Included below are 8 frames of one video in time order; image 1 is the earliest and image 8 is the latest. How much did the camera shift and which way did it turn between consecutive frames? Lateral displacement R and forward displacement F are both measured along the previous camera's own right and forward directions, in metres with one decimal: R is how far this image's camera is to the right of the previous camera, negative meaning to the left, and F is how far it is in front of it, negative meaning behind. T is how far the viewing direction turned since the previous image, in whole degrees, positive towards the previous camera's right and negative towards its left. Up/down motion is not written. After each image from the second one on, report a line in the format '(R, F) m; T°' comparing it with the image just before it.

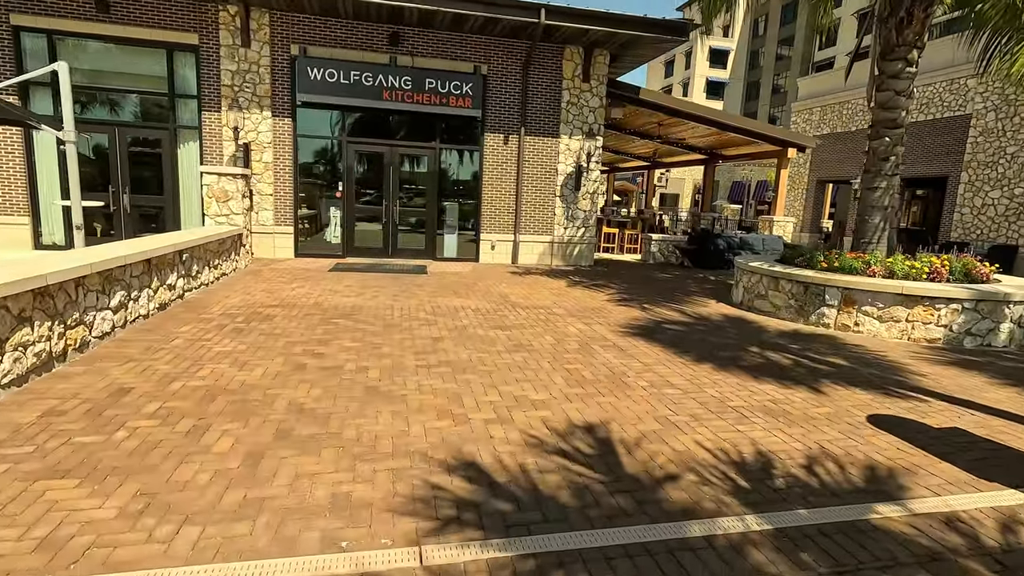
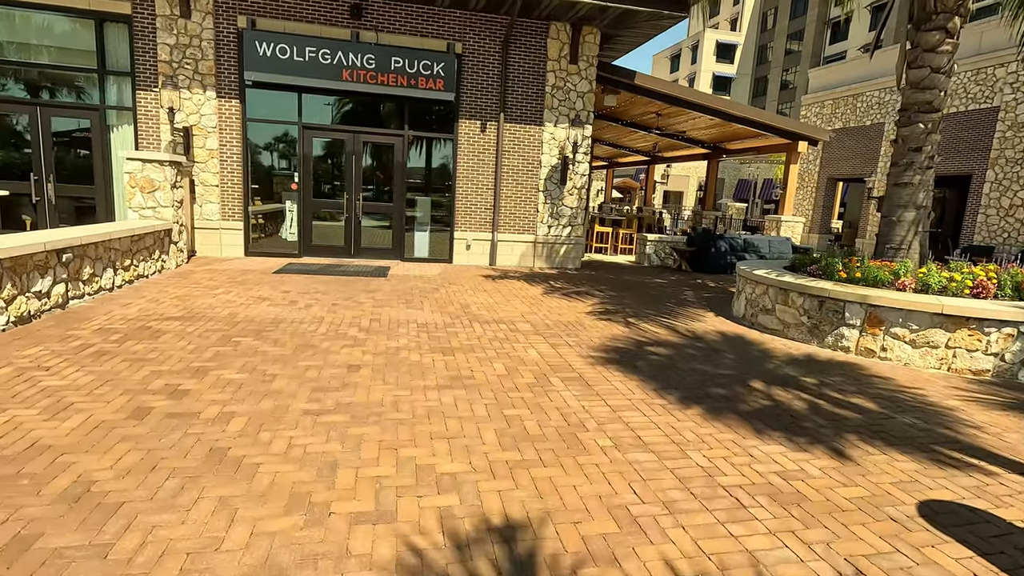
(+0.6, +1.3) m; 0°
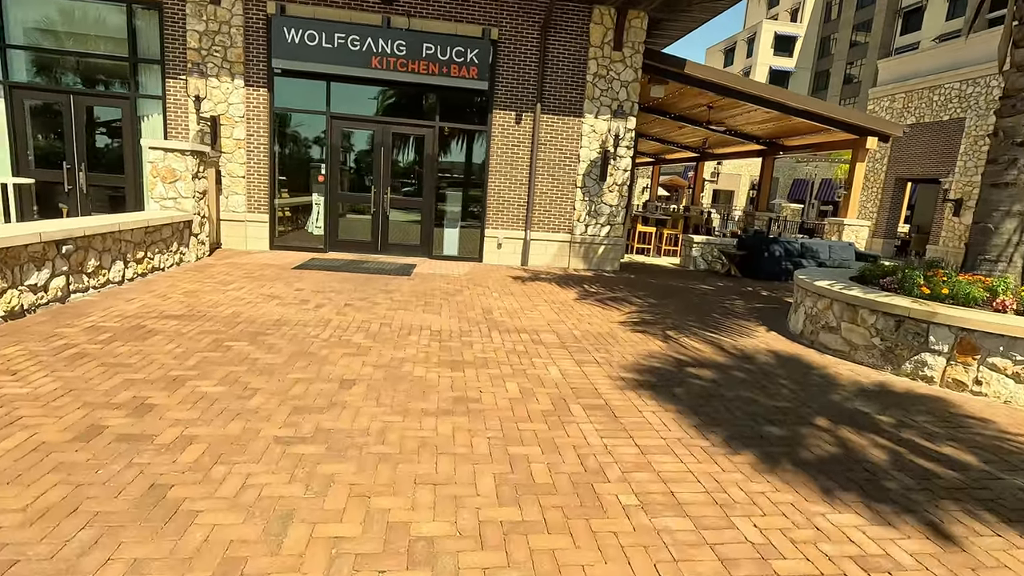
(+0.2, +0.7) m; -4°
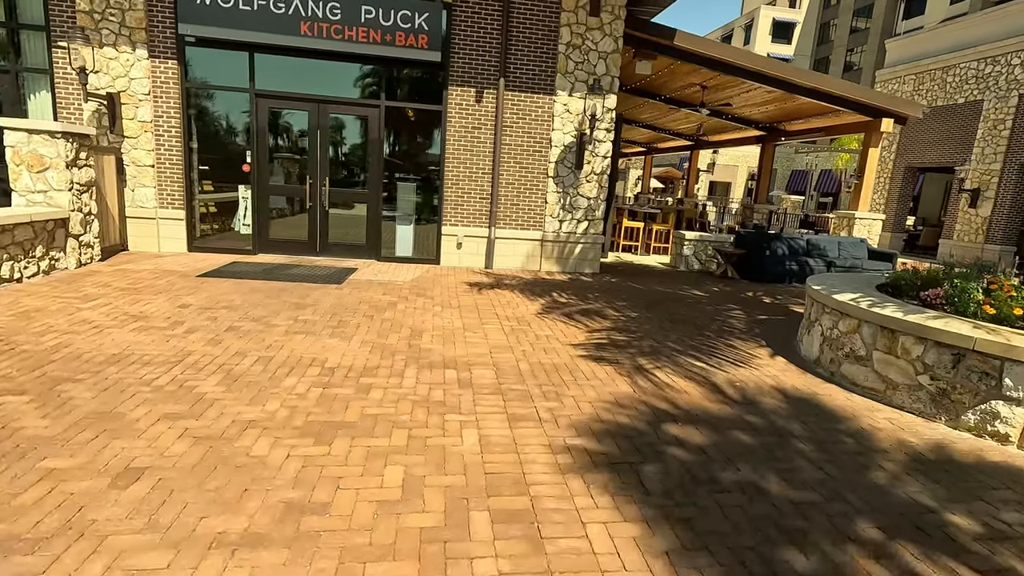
(+0.6, +1.5) m; 0°
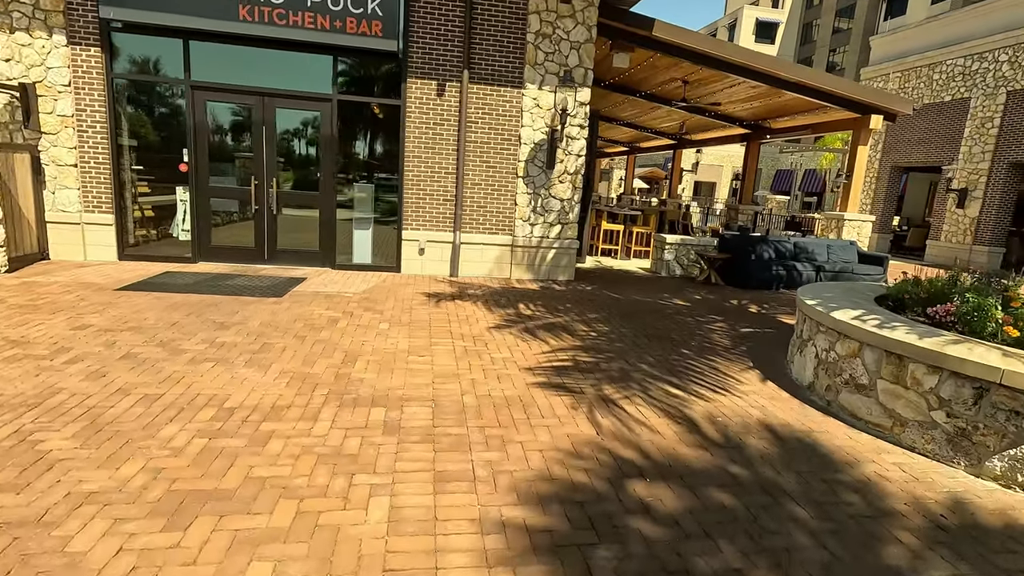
(+0.3, +0.7) m; +1°
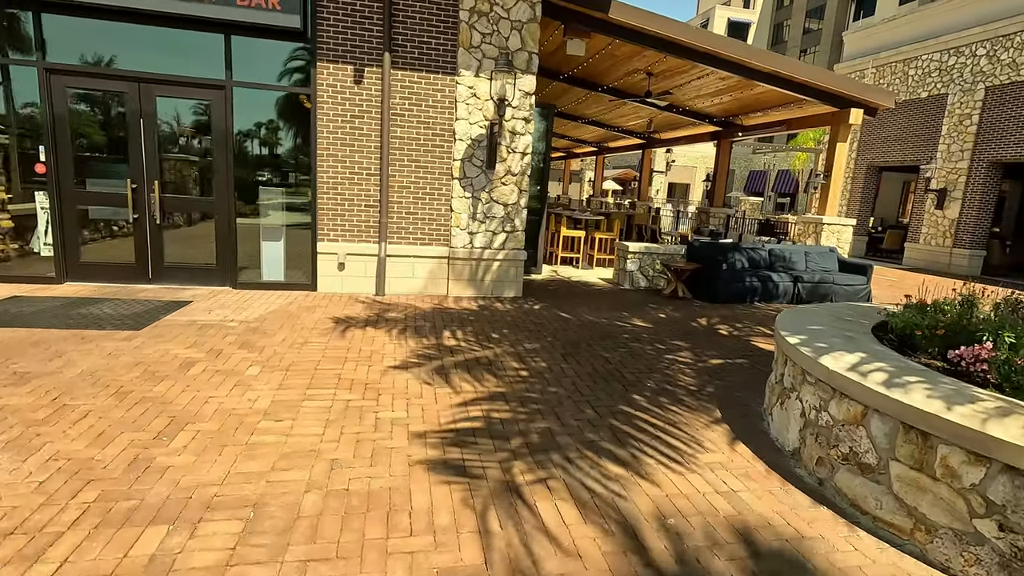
(+0.6, +1.2) m; +2°
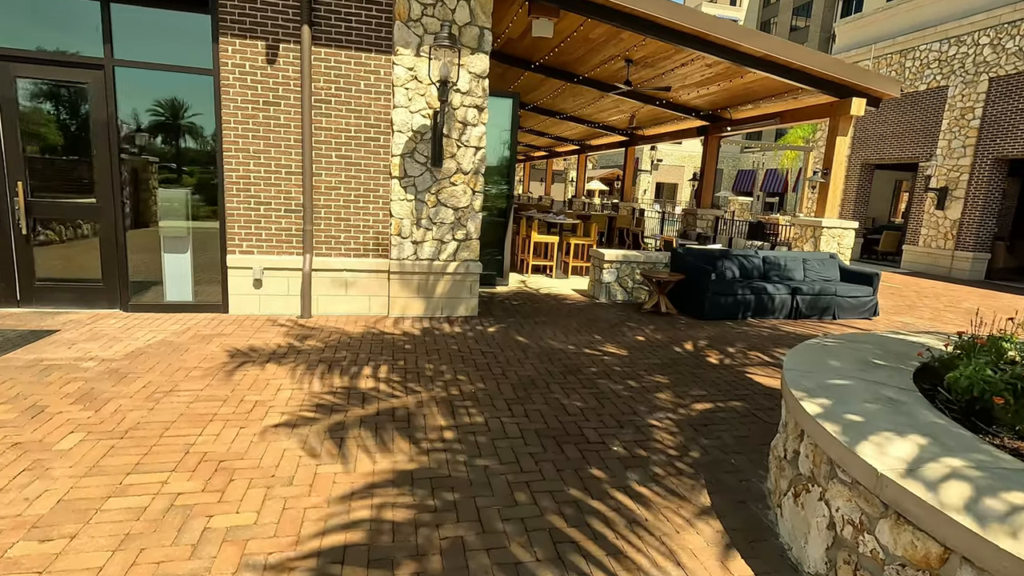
(+0.5, +1.2) m; +1°
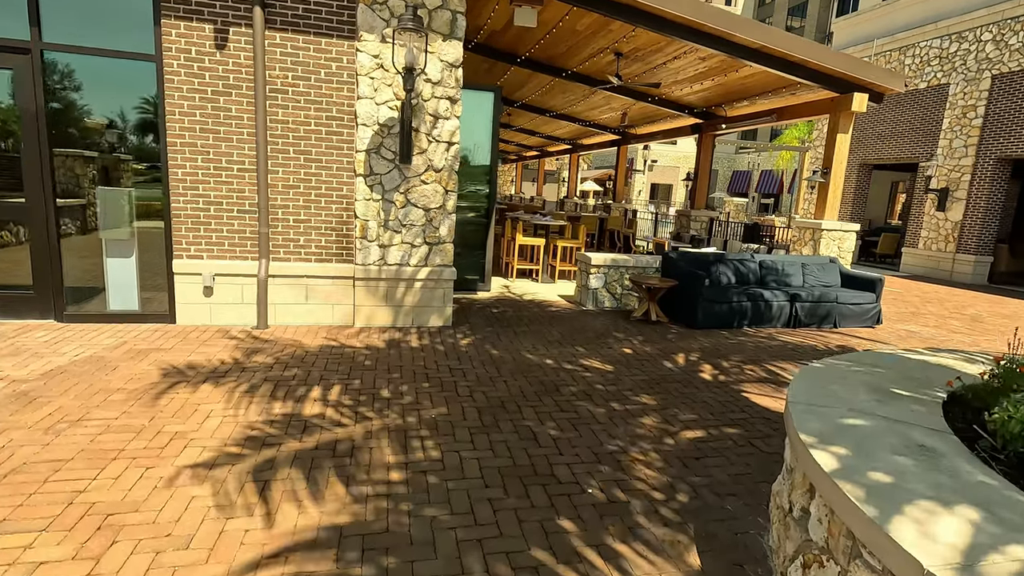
(+0.2, +0.5) m; 0°
